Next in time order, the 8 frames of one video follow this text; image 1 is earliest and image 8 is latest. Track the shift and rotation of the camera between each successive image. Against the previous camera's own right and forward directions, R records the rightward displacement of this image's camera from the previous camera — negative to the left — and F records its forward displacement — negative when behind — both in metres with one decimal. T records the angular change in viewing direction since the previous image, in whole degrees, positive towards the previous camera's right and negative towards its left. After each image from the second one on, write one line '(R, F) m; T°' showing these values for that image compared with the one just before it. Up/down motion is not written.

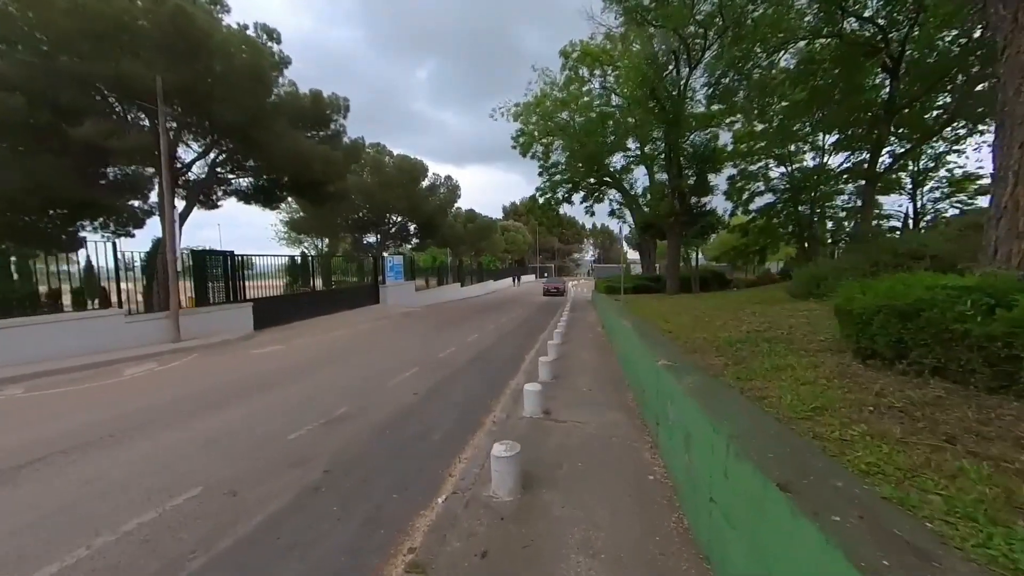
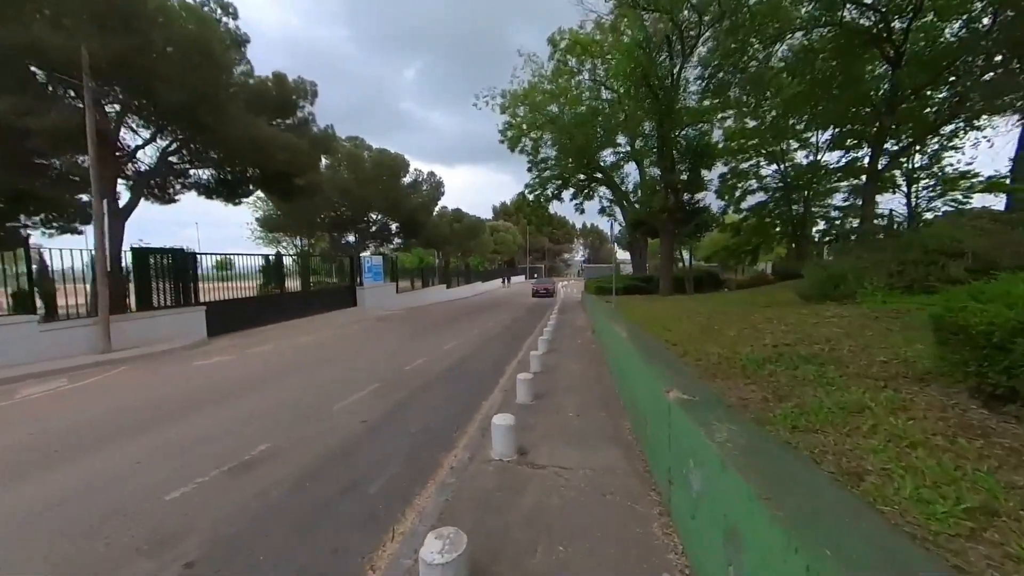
(+0.3, +1.1) m; +2°
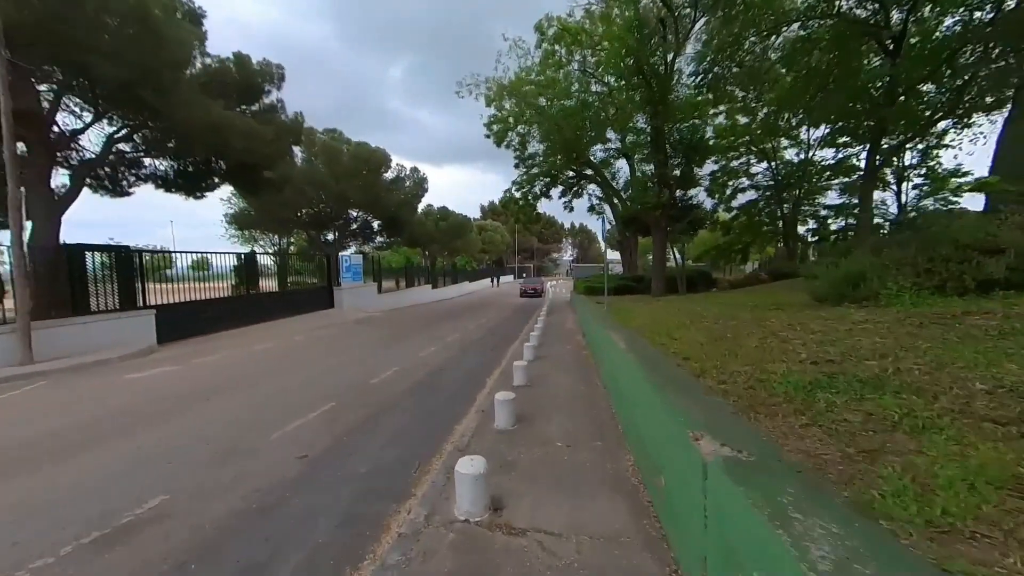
(+0.2, +0.9) m; +2°
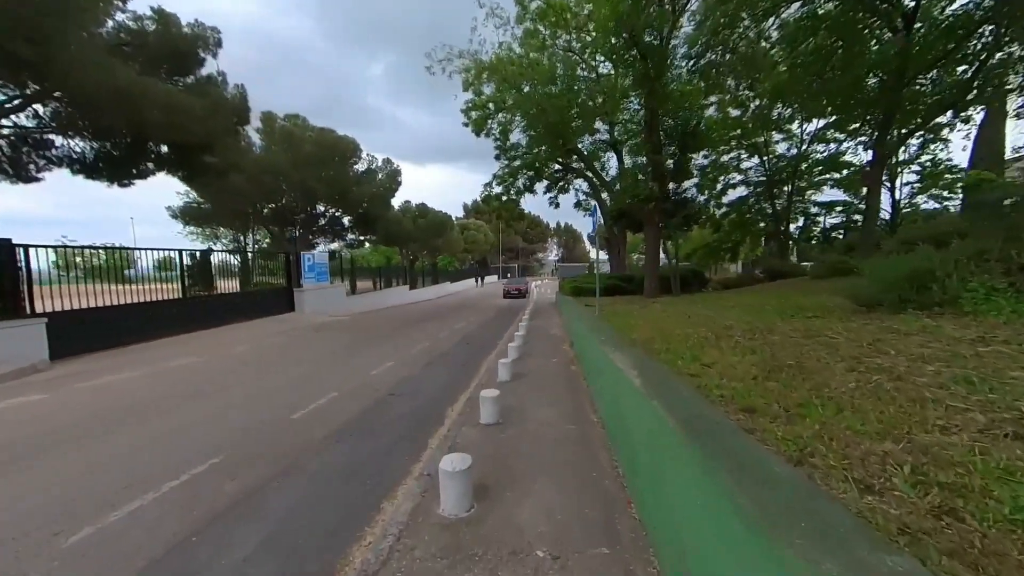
(+0.2, +1.6) m; +2°
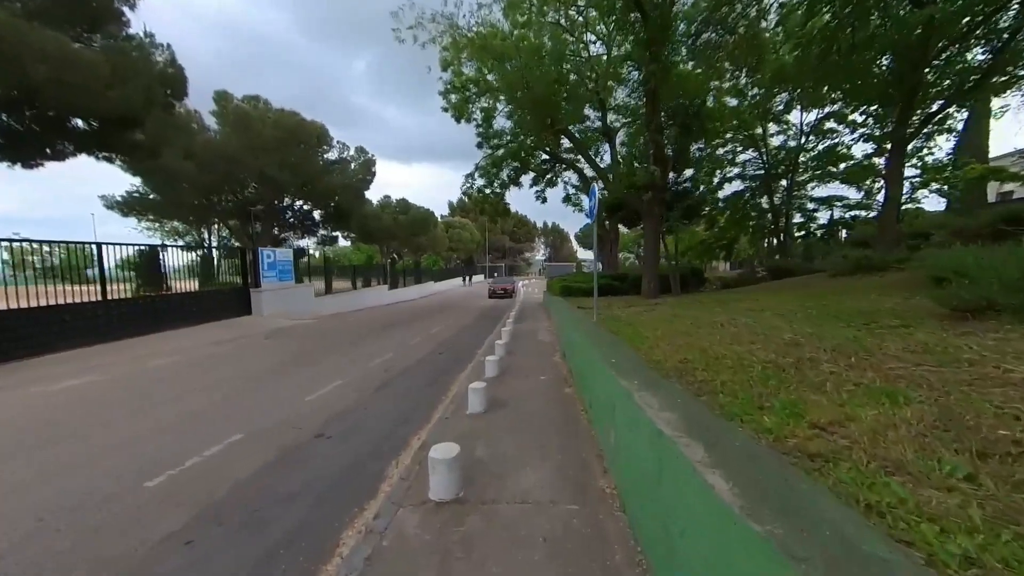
(+0.2, +1.6) m; +2°
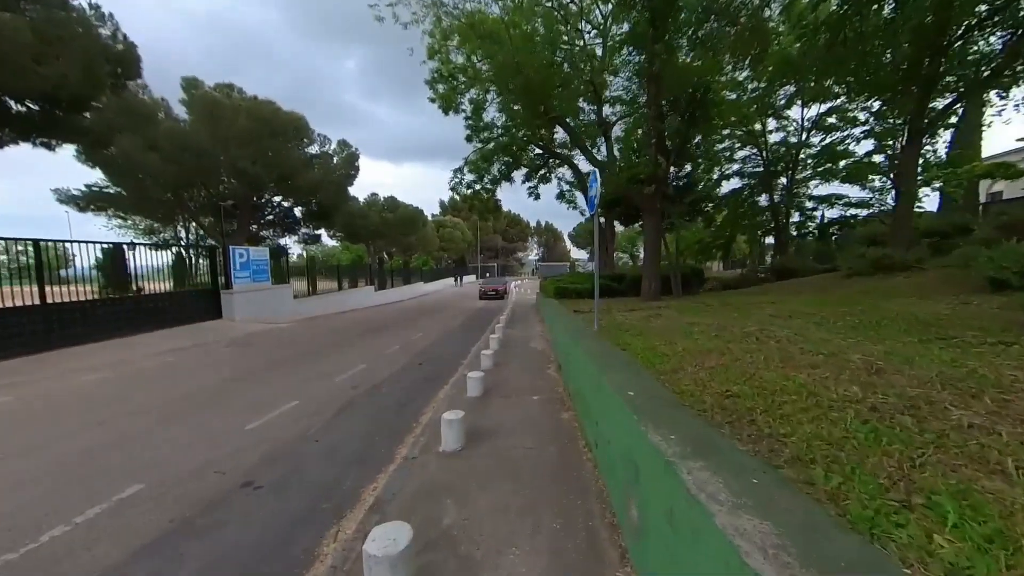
(+0.1, +1.0) m; +1°
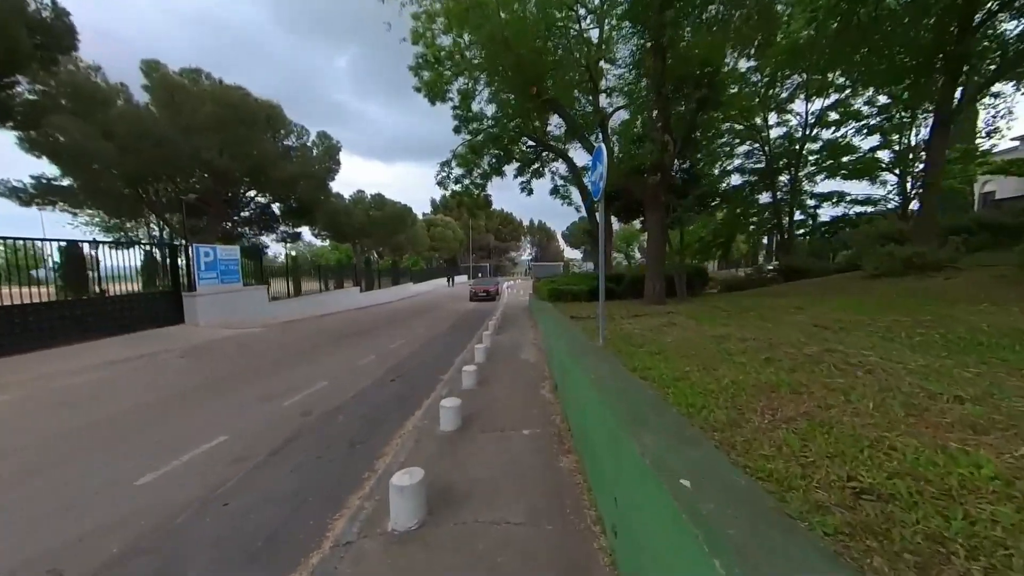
(+0.1, +1.1) m; +1°
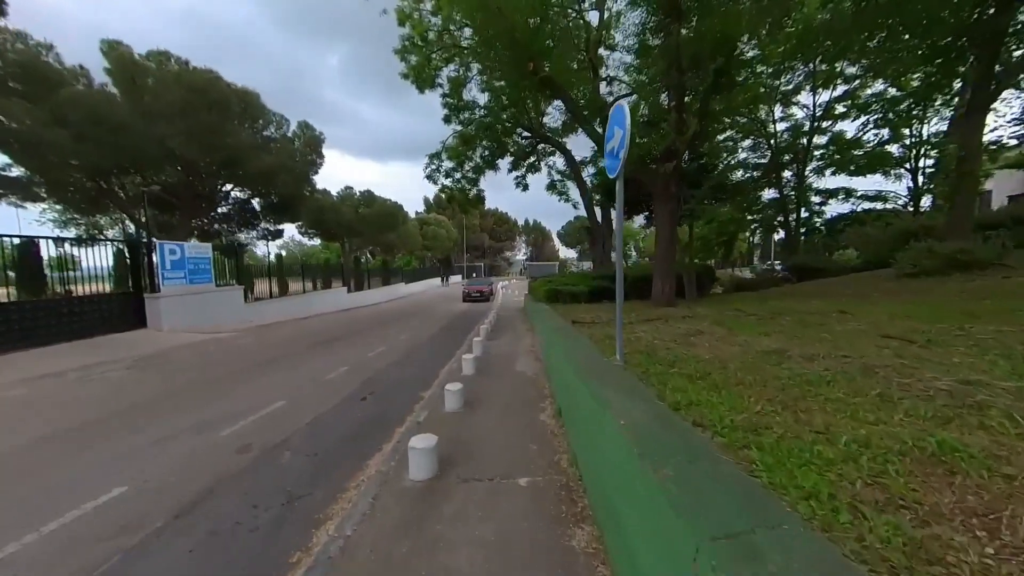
(0.0, +1.1) m; +1°
